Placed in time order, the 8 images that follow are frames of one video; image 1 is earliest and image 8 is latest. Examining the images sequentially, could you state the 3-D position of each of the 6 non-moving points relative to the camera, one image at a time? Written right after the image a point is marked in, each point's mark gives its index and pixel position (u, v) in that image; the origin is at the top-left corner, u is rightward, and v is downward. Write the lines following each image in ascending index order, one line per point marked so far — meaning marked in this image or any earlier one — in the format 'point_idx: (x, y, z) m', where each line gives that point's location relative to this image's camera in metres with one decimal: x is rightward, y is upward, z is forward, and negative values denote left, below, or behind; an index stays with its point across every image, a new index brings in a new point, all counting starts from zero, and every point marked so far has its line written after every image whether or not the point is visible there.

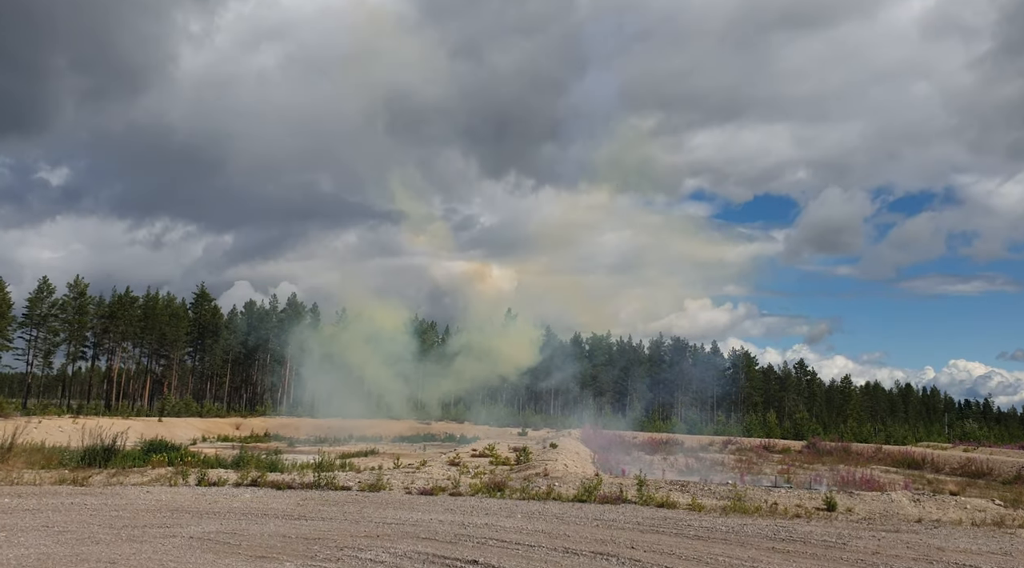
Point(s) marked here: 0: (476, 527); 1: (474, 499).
0: (-0.6, -3.8, +12.3) m
1: (-0.8, -4.5, +16.4) m
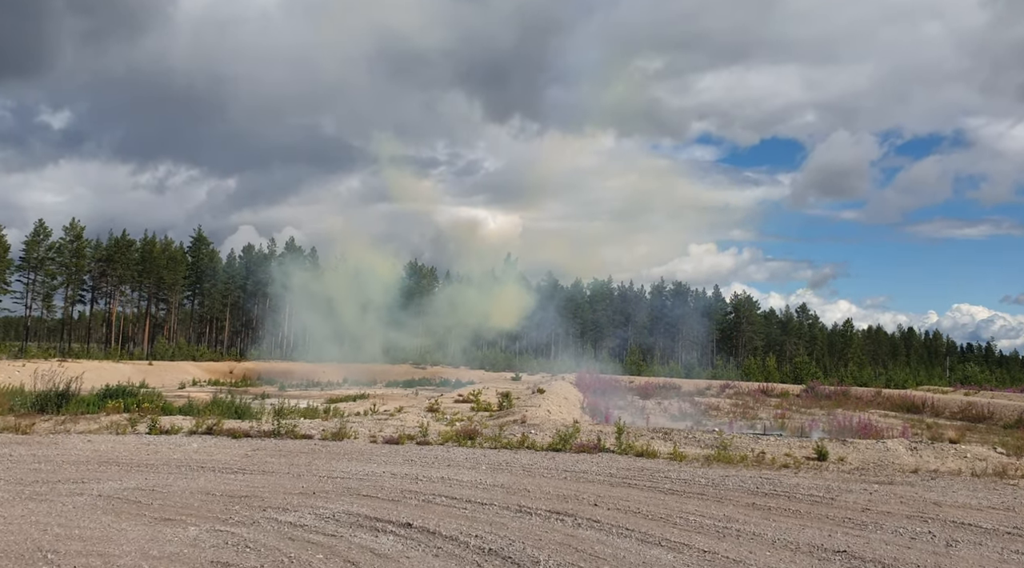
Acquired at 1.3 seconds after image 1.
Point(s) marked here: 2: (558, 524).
0: (-1.2, -2.8, +11.3) m
1: (-1.4, -3.3, +15.4) m
2: (+0.5, -2.7, +8.7) m
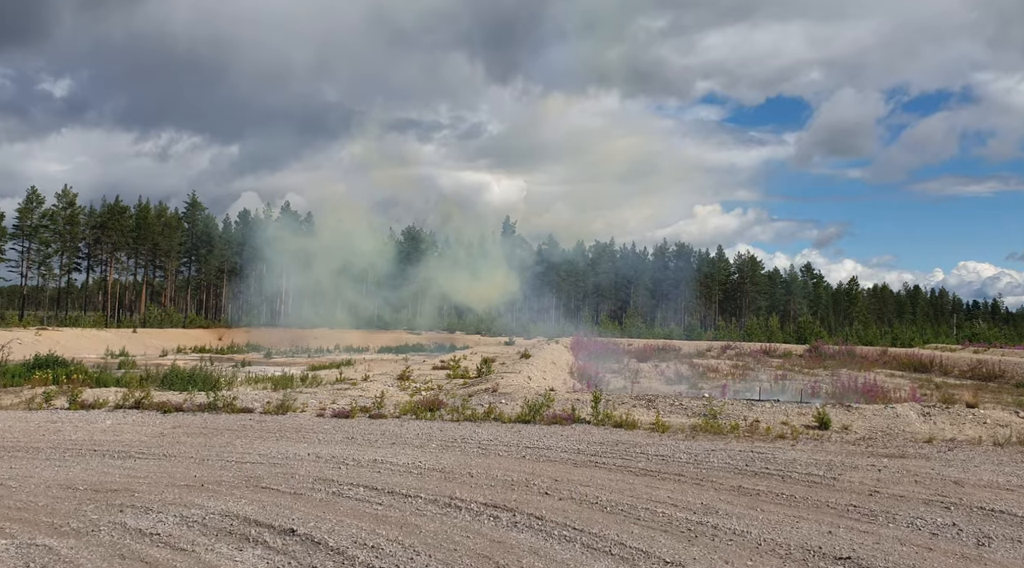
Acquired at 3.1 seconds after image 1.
0: (-1.9, -2.2, +9.5) m
1: (-2.1, -2.4, +13.7) m
2: (-0.2, -2.1, +6.9) m
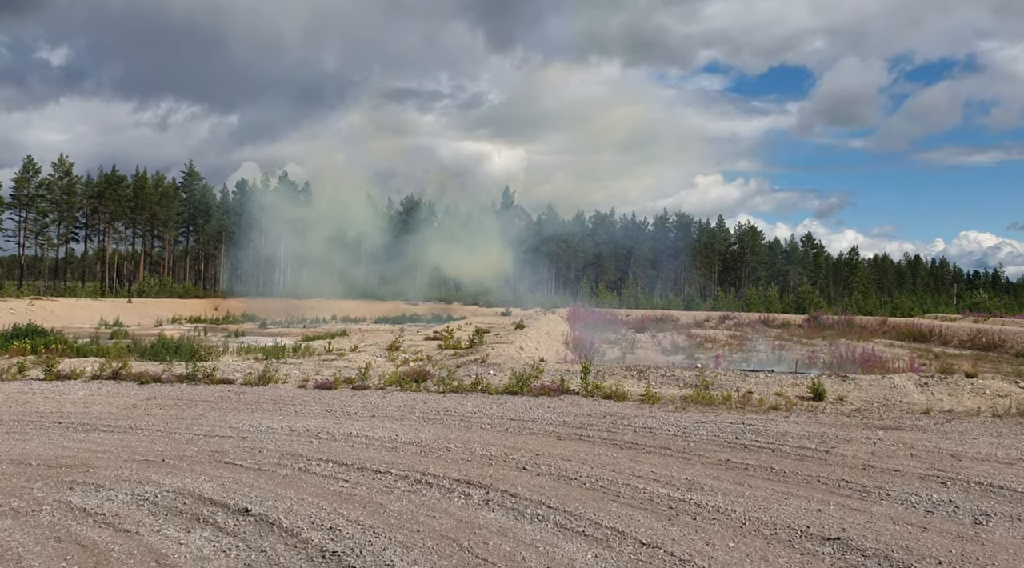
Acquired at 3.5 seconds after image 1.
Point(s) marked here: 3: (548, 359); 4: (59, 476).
0: (-2.2, -1.8, +9.1) m
1: (-2.3, -1.9, +13.3) m
2: (-0.4, -1.8, +6.6) m
3: (+0.8, -1.8, +18.5) m
4: (-4.1, -1.7, +7.1) m
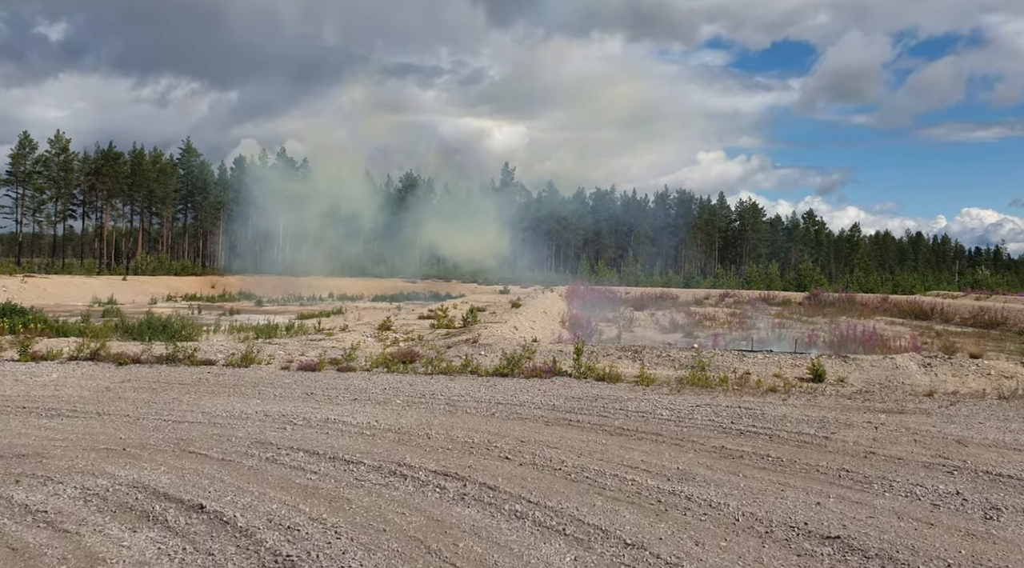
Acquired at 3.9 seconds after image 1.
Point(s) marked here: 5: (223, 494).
0: (-2.4, -1.6, +8.7) m
1: (-2.5, -1.5, +12.9) m
2: (-0.6, -1.7, +6.1) m
3: (+0.7, -1.3, +18.1) m
4: (-4.3, -1.6, +6.6) m
5: (-2.2, -1.6, +6.1) m
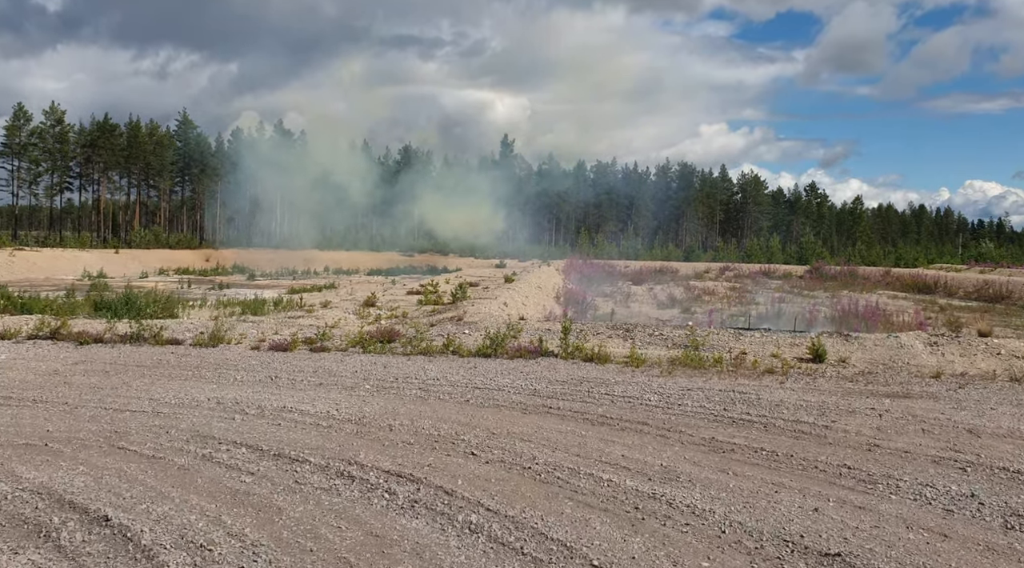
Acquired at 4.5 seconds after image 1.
0: (-2.7, -1.3, +8.0) m
1: (-2.8, -1.1, +12.1) m
2: (-0.9, -1.5, +5.4) m
3: (+0.4, -0.7, +17.4) m
4: (-4.6, -1.4, +5.9) m
5: (-2.5, -1.5, +5.3) m
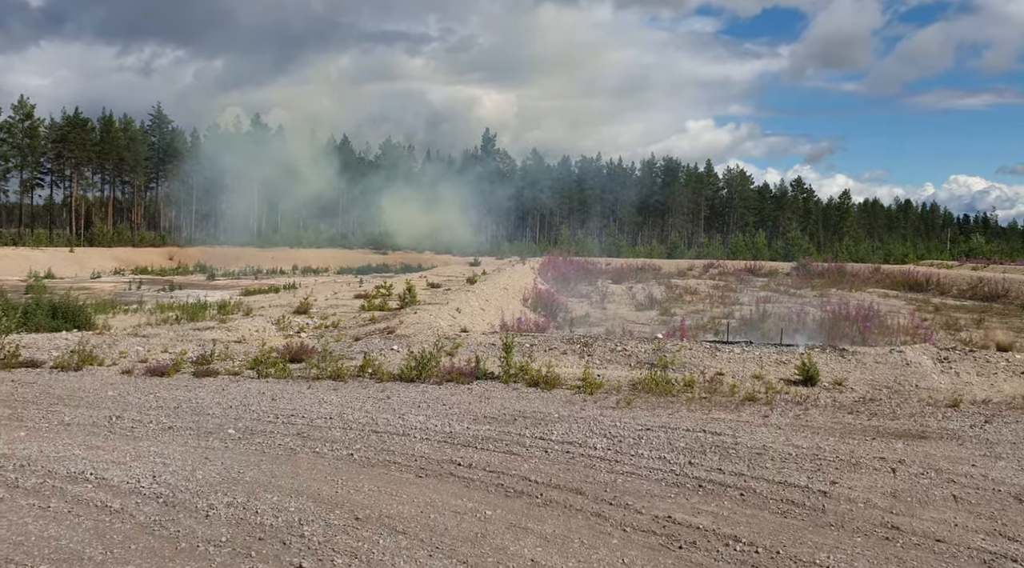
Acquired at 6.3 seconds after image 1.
0: (-3.5, -1.5, +5.7) m
1: (-3.7, -1.3, +9.8) m
2: (-1.8, -1.7, +3.2) m
3: (-0.7, -0.8, +15.1) m
4: (-5.4, -1.6, +3.6) m
5: (-3.4, -1.6, +3.0) m
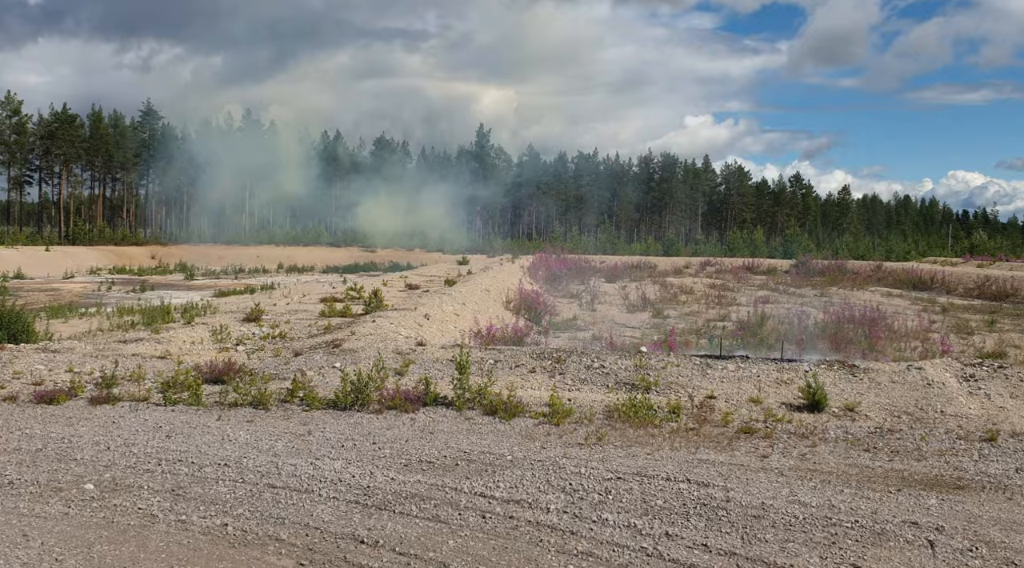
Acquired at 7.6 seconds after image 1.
0: (-4.1, -1.6, +4.1) m
1: (-4.3, -1.4, +8.2) m
2: (-2.3, -1.8, +1.5) m
3: (-1.2, -0.9, +13.5) m
4: (-6.0, -1.7, +2.0) m
5: (-3.9, -1.8, +1.4) m
